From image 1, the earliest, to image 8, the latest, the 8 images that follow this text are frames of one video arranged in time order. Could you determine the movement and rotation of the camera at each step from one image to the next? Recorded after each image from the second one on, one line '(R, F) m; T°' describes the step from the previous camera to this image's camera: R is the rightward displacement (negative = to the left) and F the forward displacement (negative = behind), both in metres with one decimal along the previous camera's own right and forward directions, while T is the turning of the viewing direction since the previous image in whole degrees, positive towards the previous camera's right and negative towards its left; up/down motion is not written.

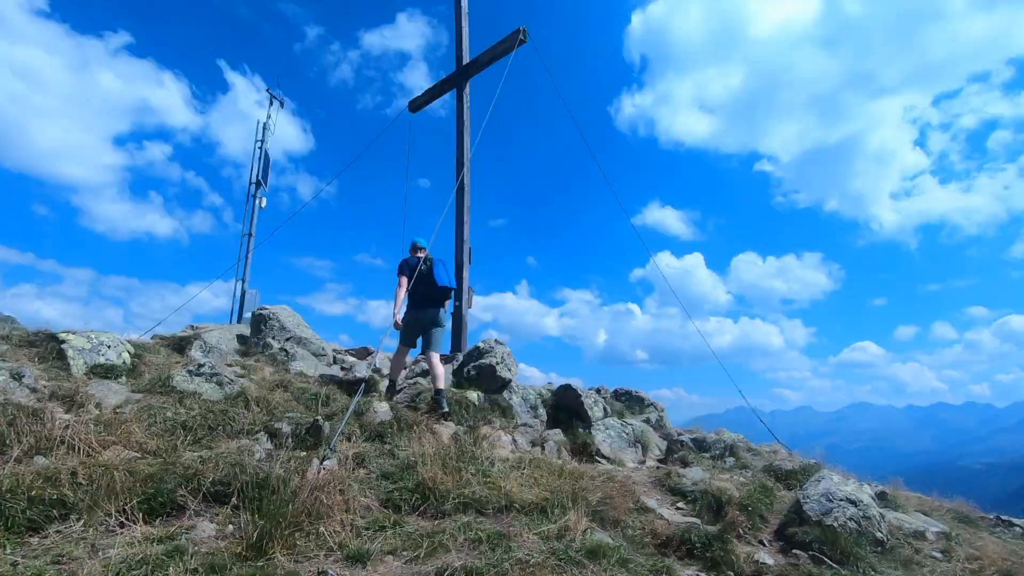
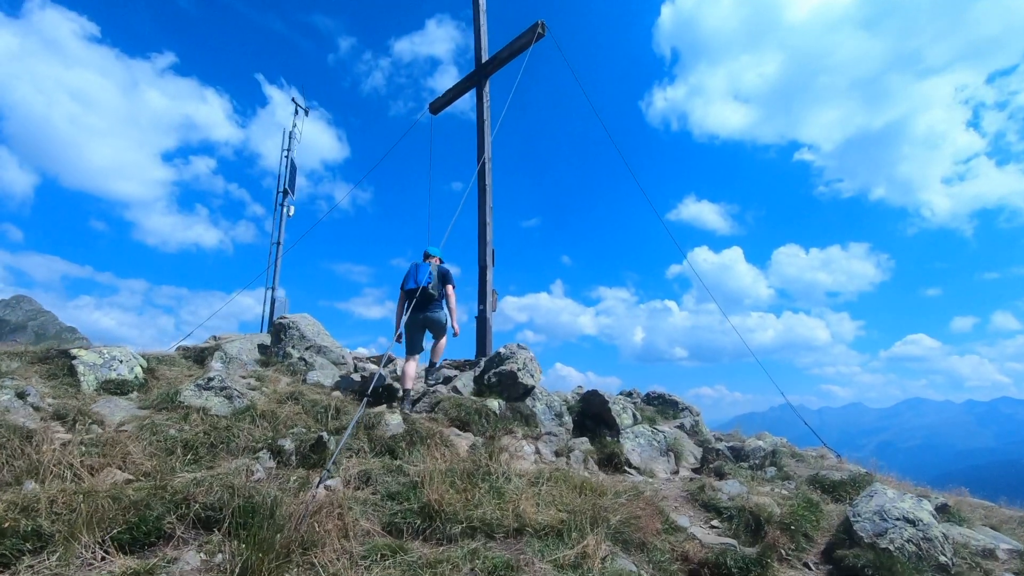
(+0.2, +0.4) m; -4°
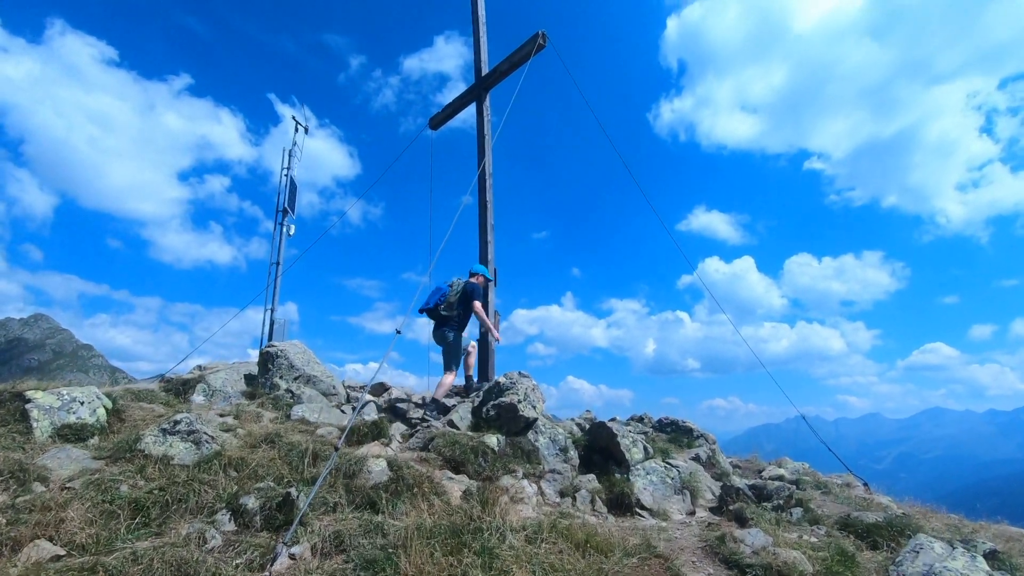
(+0.2, +0.6) m; -1°
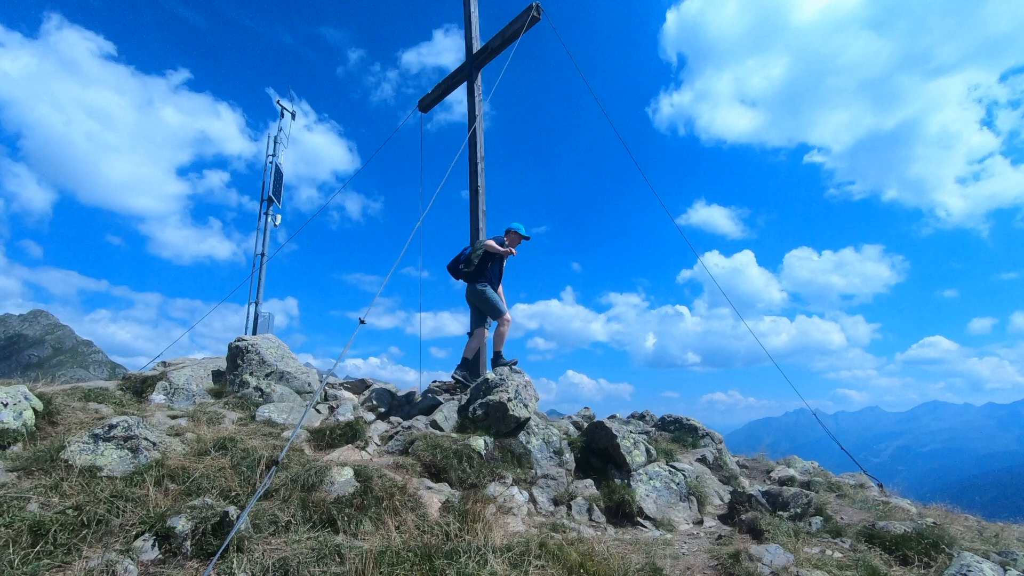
(+0.1, +0.7) m; 0°
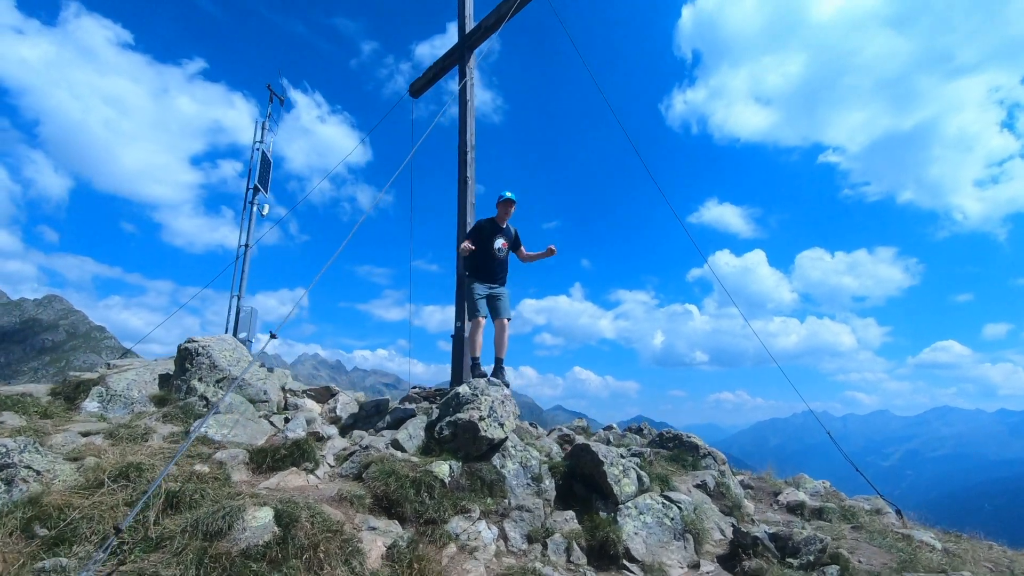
(+0.4, +0.9) m; -1°
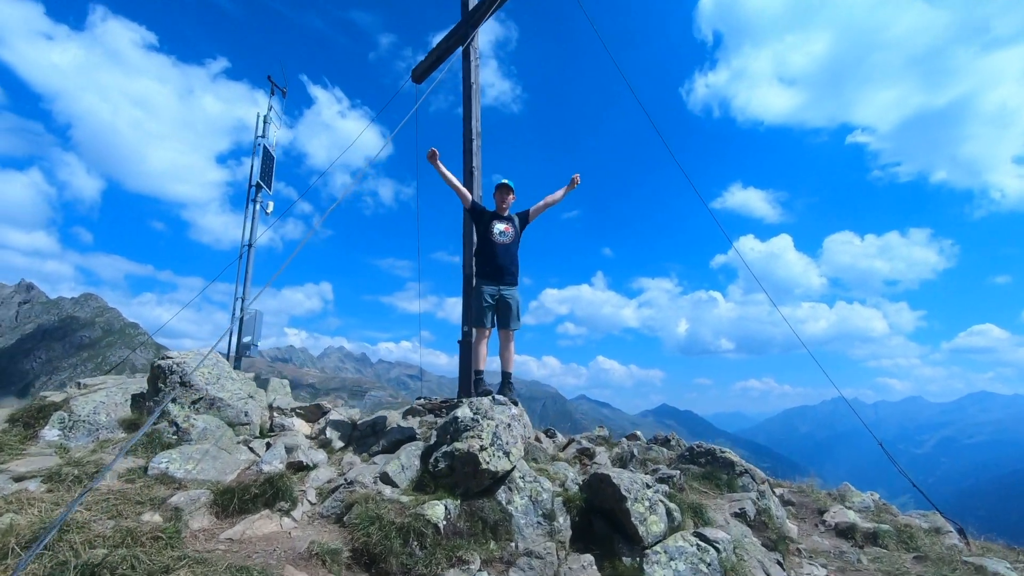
(+0.2, +0.9) m; -2°
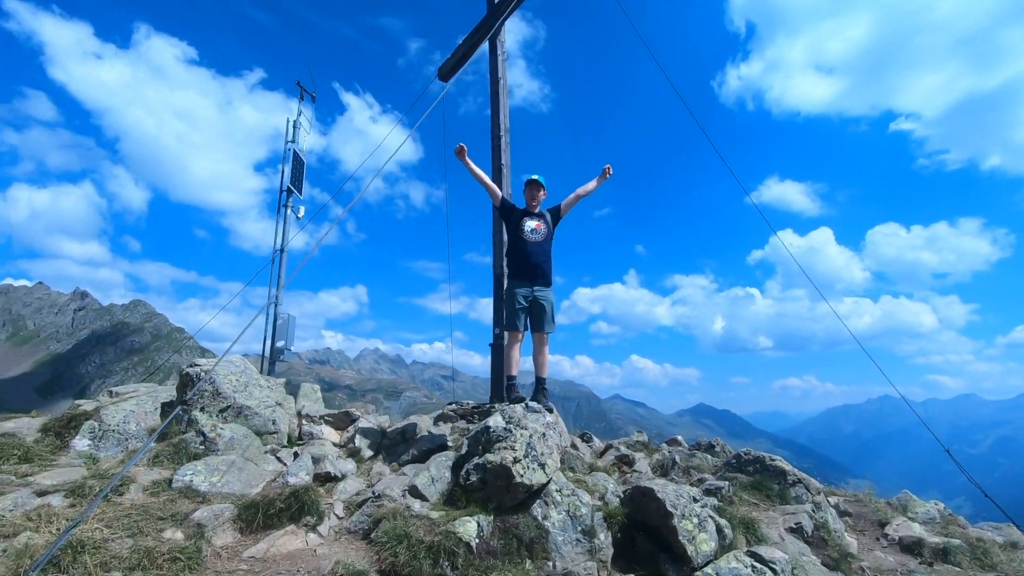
(0.0, +0.3) m; -3°
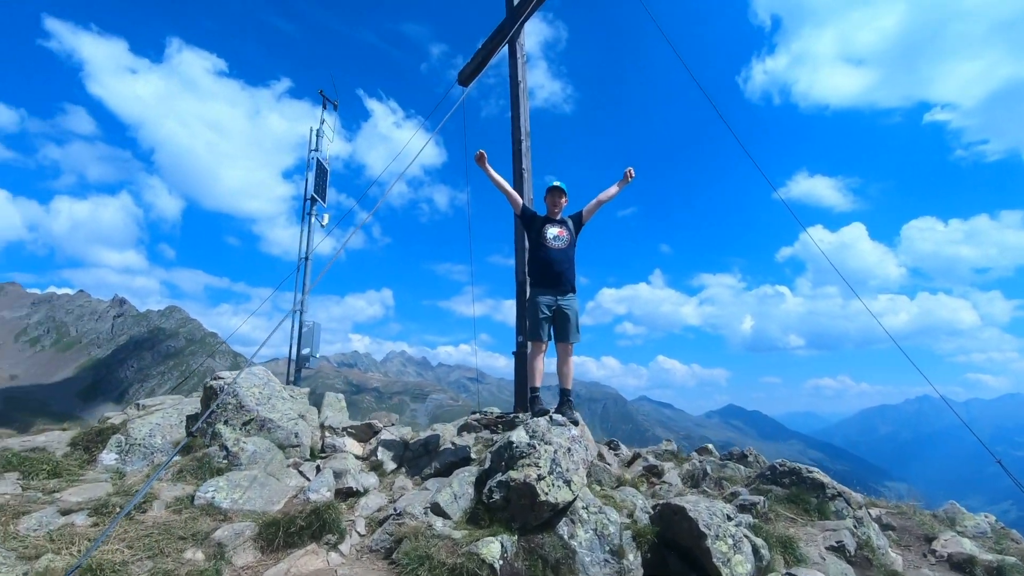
(0.0, +0.2) m; -3°
